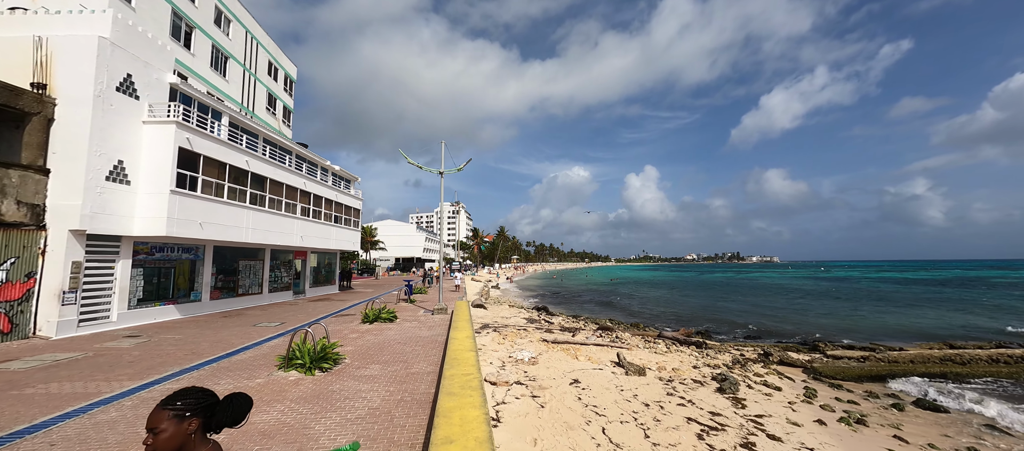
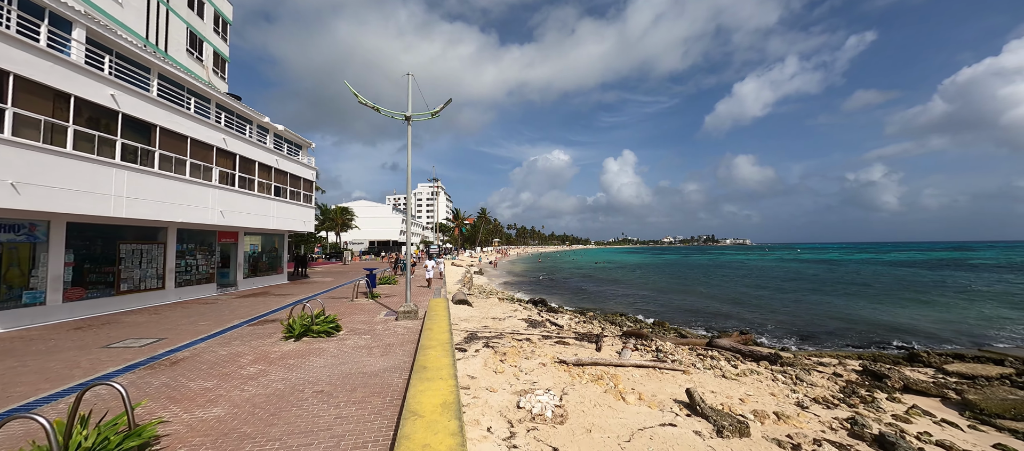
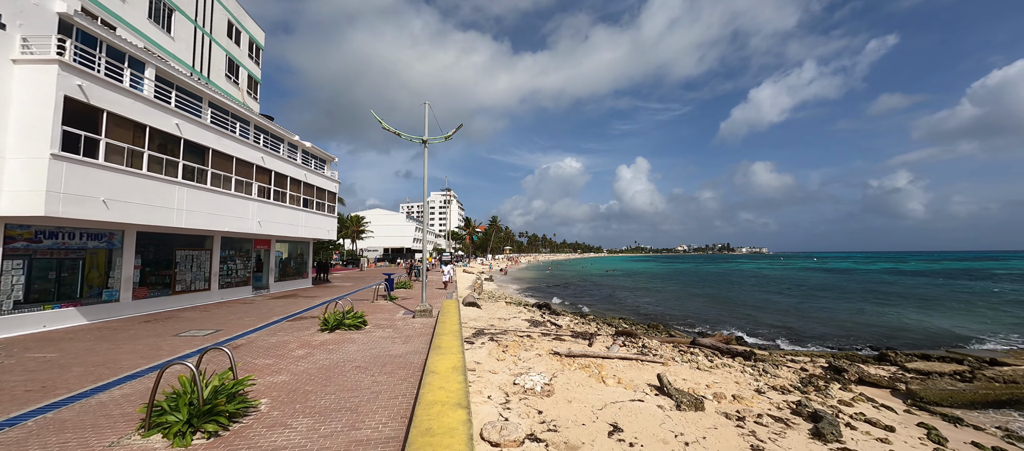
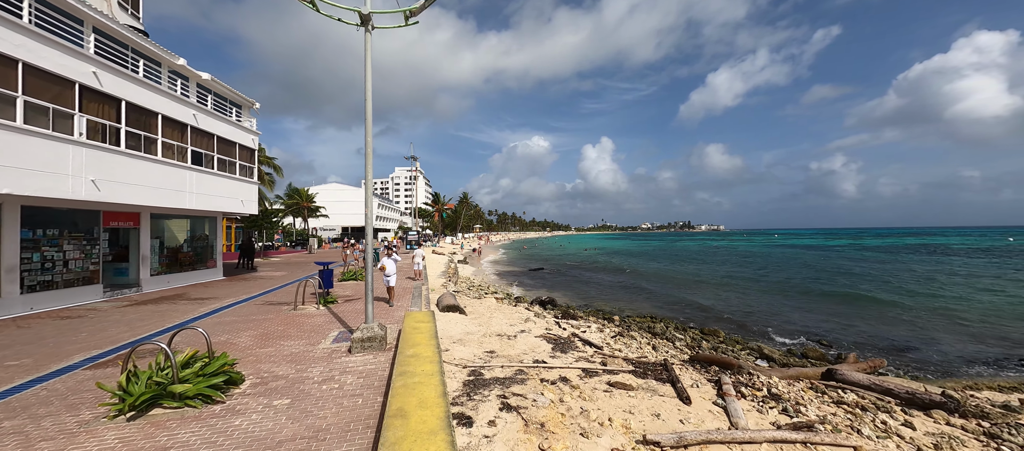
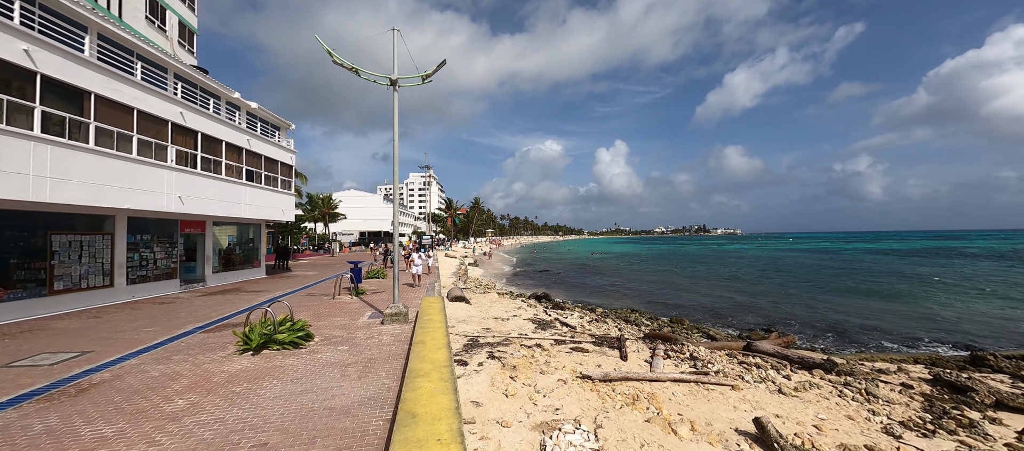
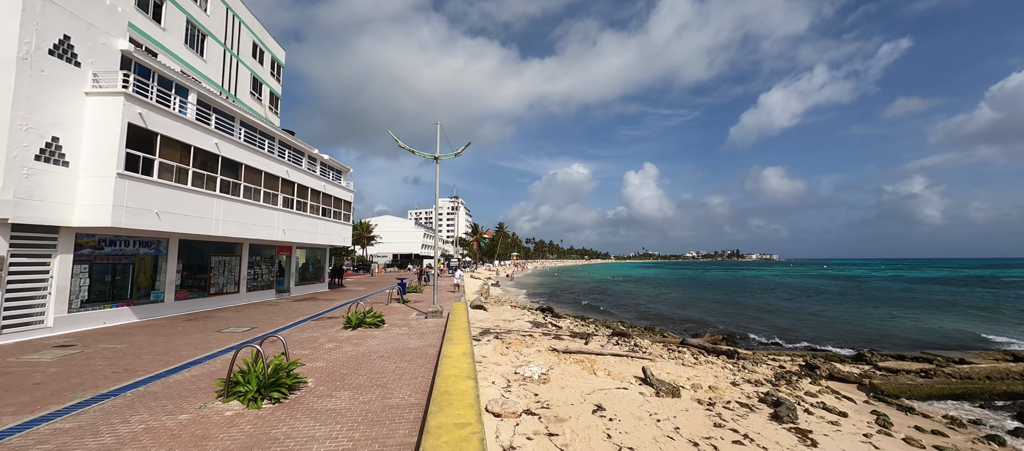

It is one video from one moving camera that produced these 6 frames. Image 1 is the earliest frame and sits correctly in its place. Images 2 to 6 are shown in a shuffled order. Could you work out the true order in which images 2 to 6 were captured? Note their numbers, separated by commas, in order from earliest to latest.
6, 3, 2, 5, 4
